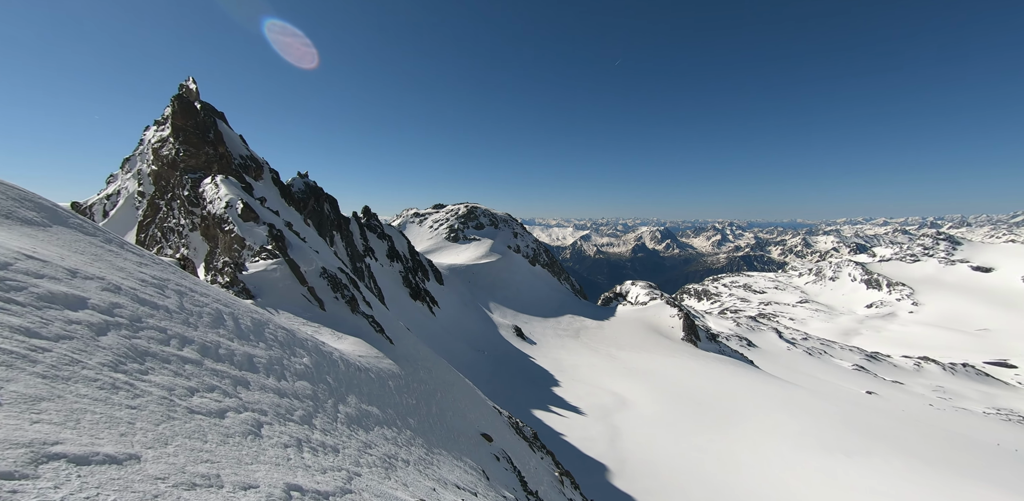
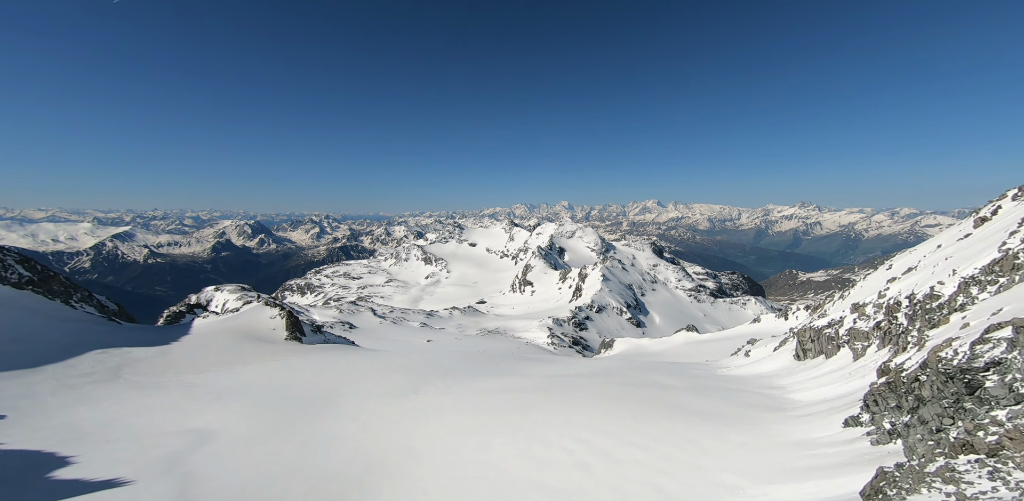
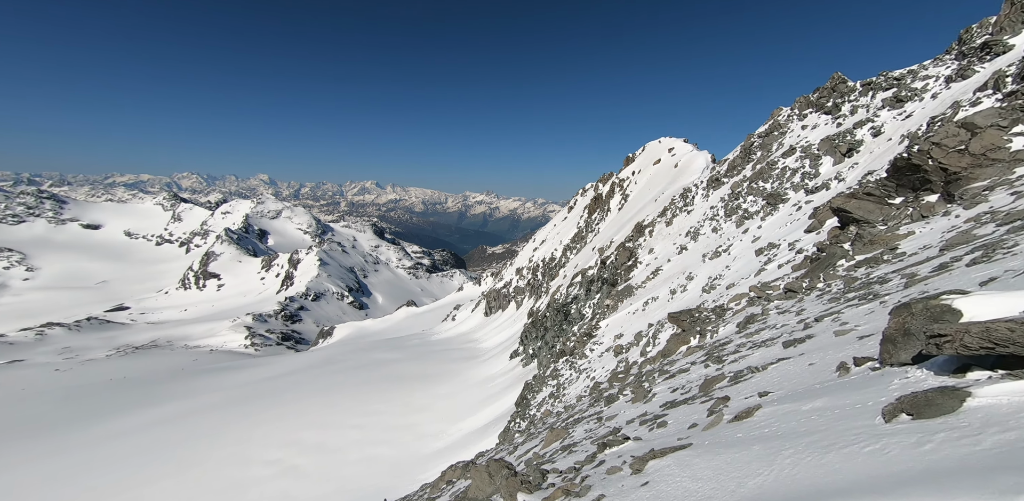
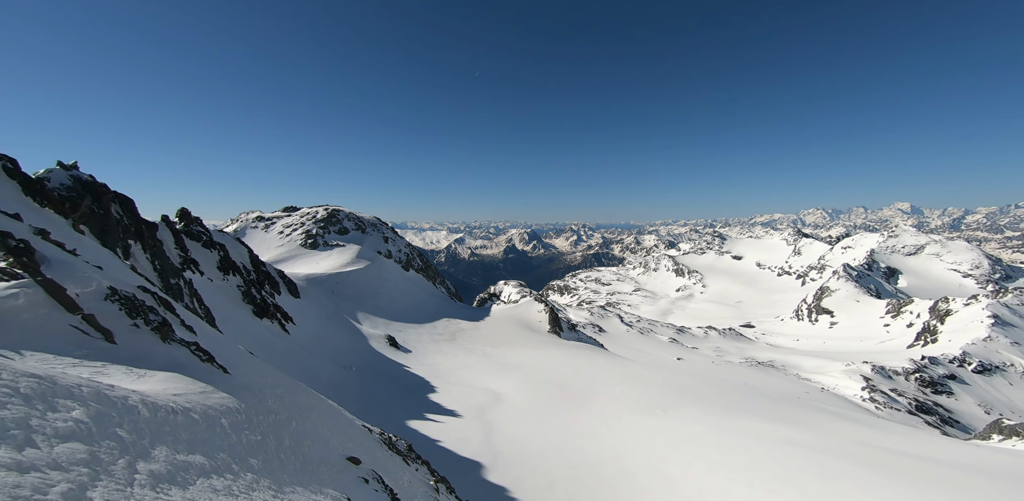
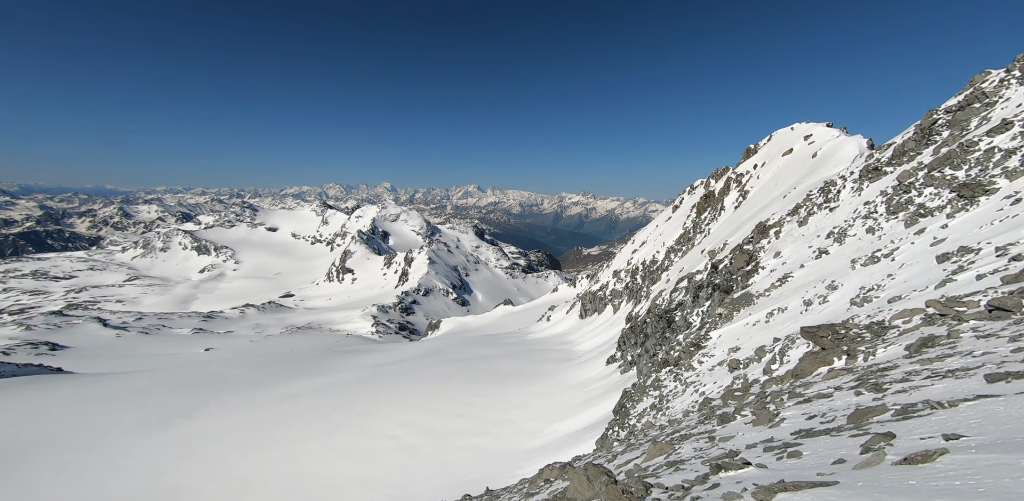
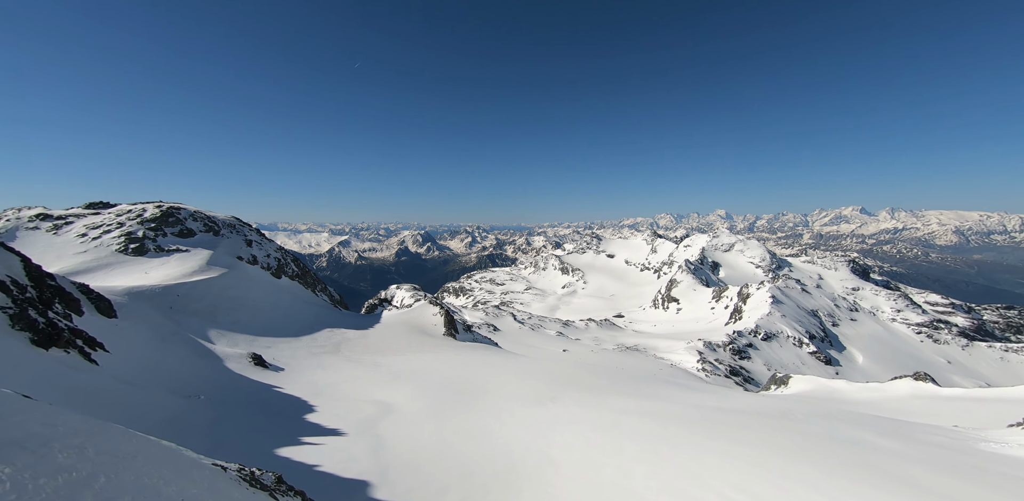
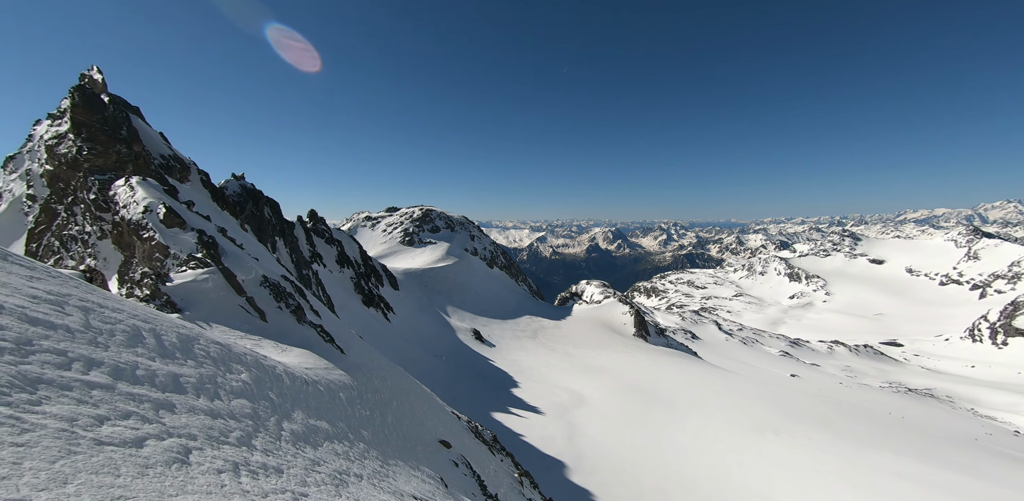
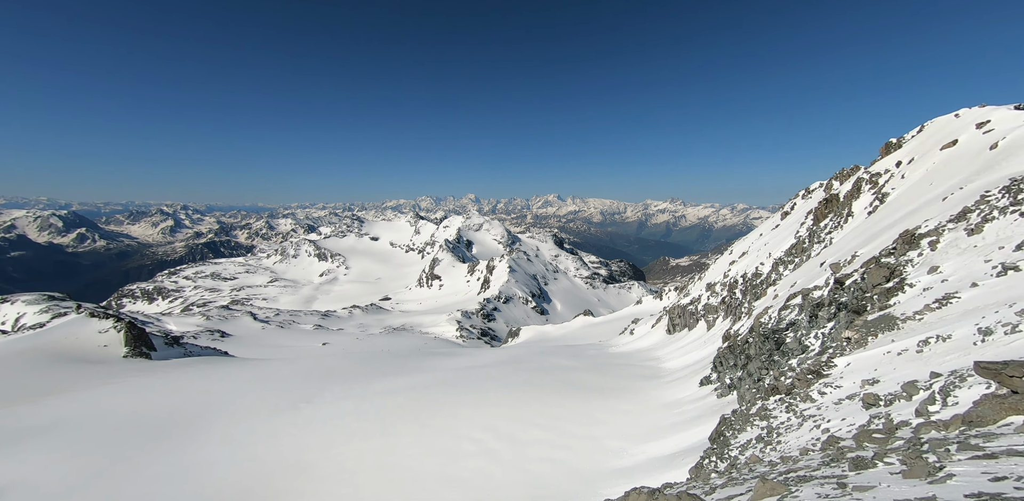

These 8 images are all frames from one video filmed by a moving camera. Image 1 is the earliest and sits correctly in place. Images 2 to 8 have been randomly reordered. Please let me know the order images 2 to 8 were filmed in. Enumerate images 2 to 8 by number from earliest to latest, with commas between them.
7, 4, 6, 2, 8, 5, 3
